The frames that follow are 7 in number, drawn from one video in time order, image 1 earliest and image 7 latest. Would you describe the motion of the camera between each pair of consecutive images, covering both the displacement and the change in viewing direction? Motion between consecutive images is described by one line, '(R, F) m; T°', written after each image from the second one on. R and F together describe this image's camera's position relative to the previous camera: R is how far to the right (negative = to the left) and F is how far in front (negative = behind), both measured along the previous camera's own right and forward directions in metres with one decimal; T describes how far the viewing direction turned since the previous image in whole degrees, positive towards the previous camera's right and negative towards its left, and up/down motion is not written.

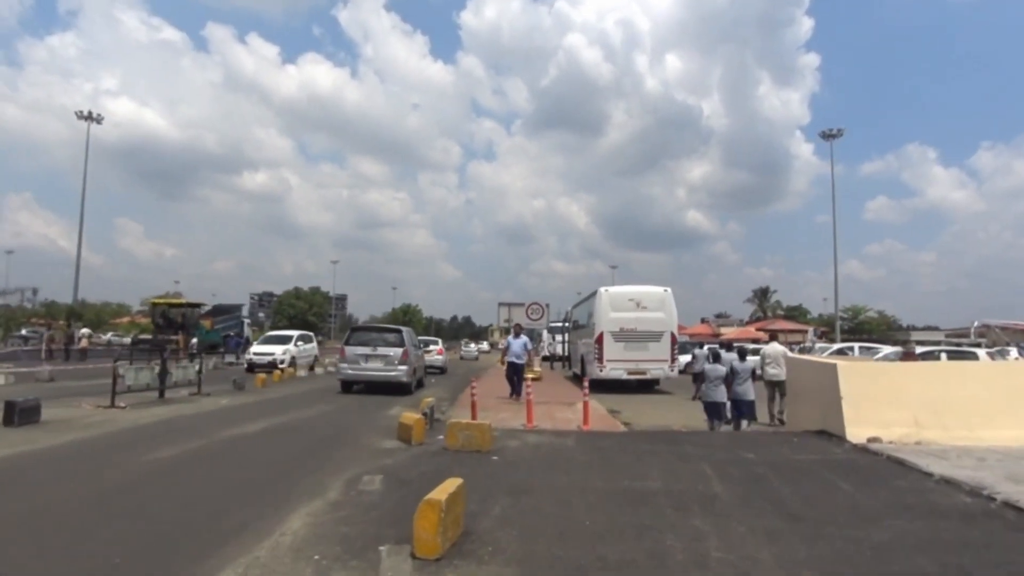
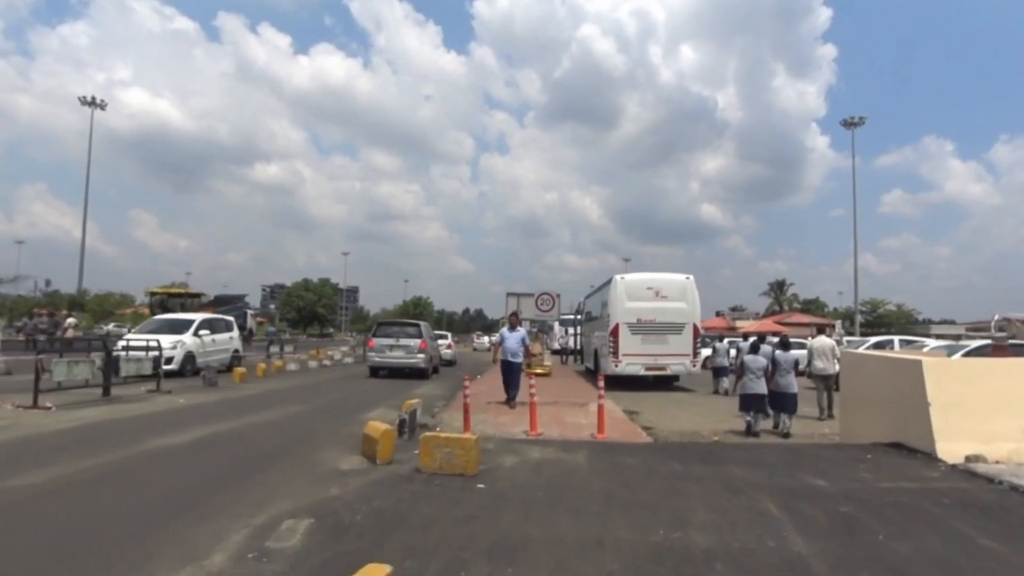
(+0.2, +2.4) m; -1°
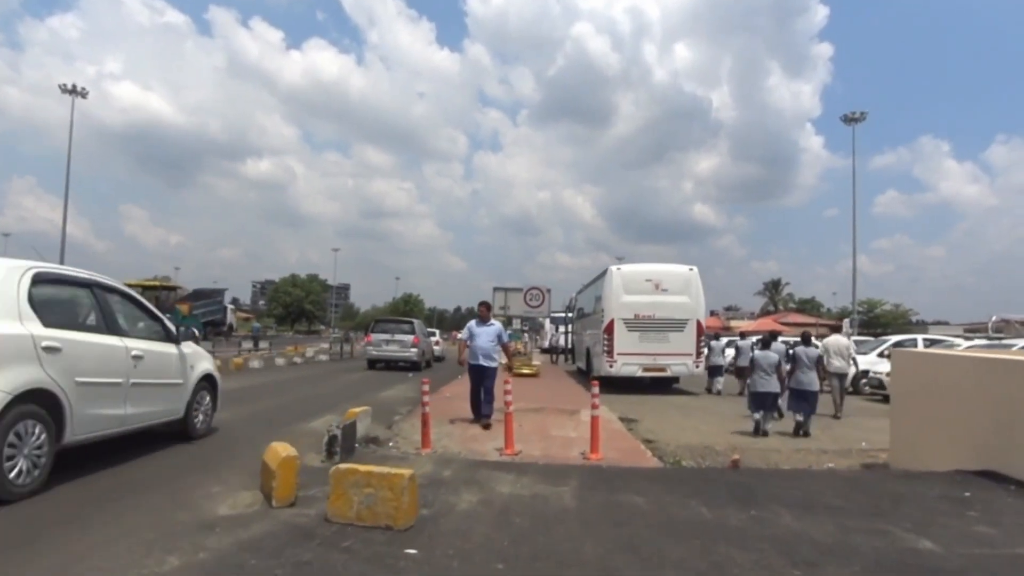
(+0.2, +2.5) m; 0°
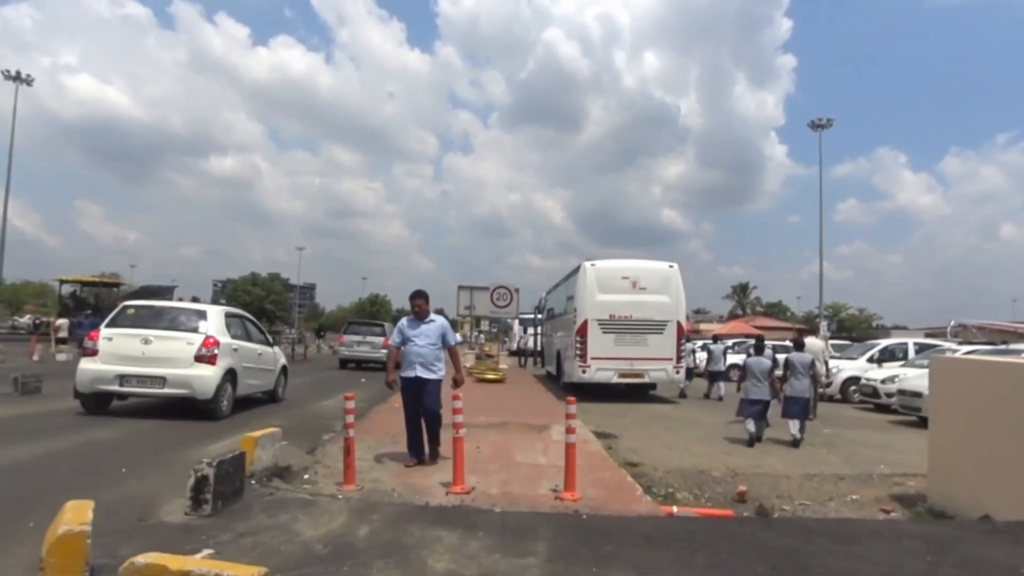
(+0.1, +2.3) m; +2°
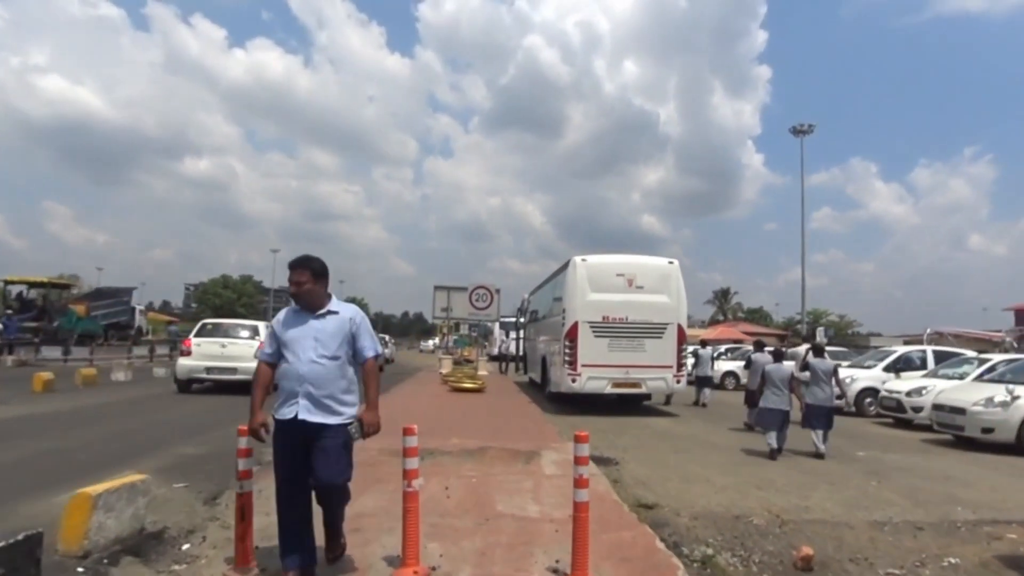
(0.0, +2.5) m; +1°
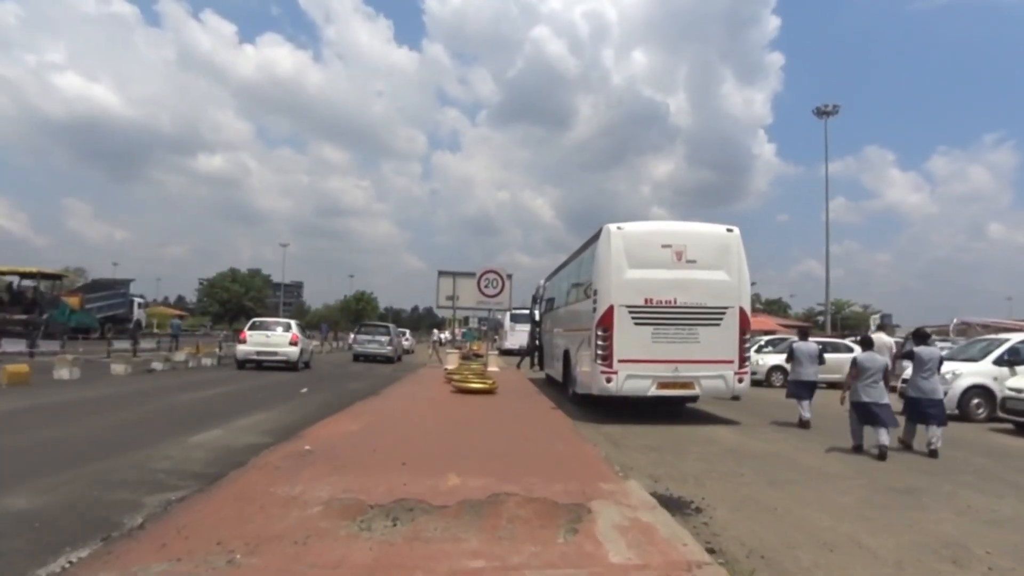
(-0.1, +3.9) m; -1°
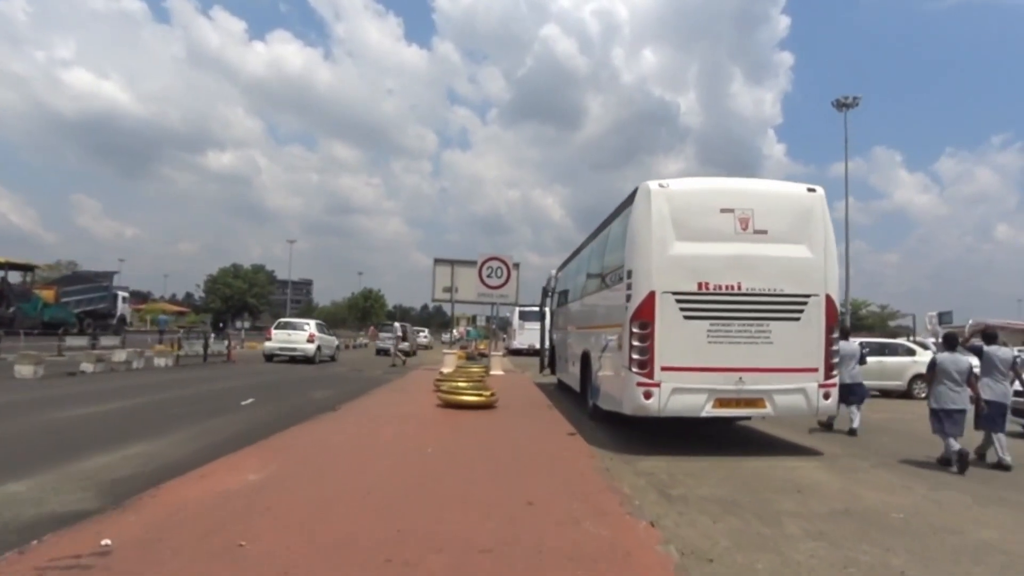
(+0.1, +4.1) m; -1°
